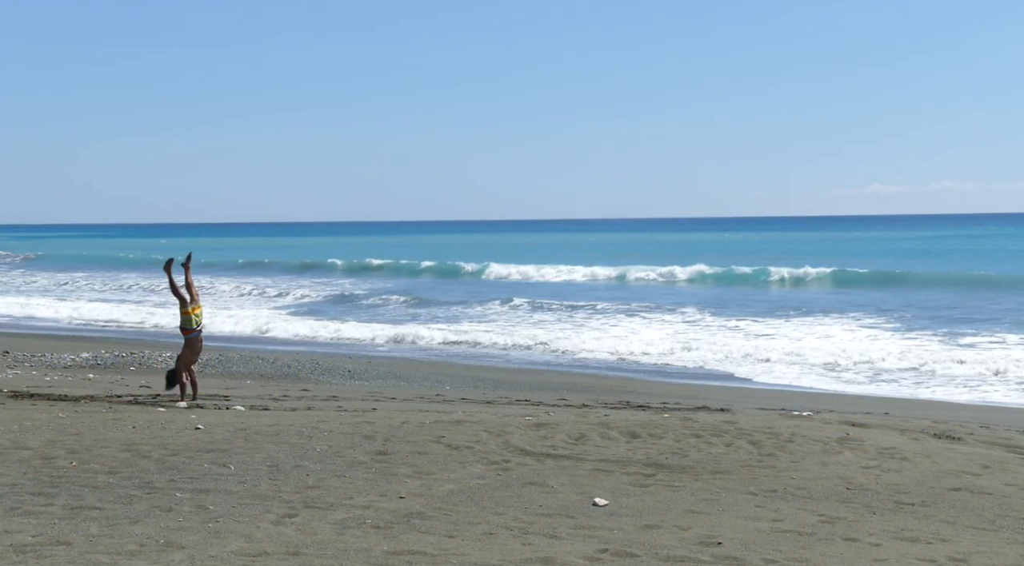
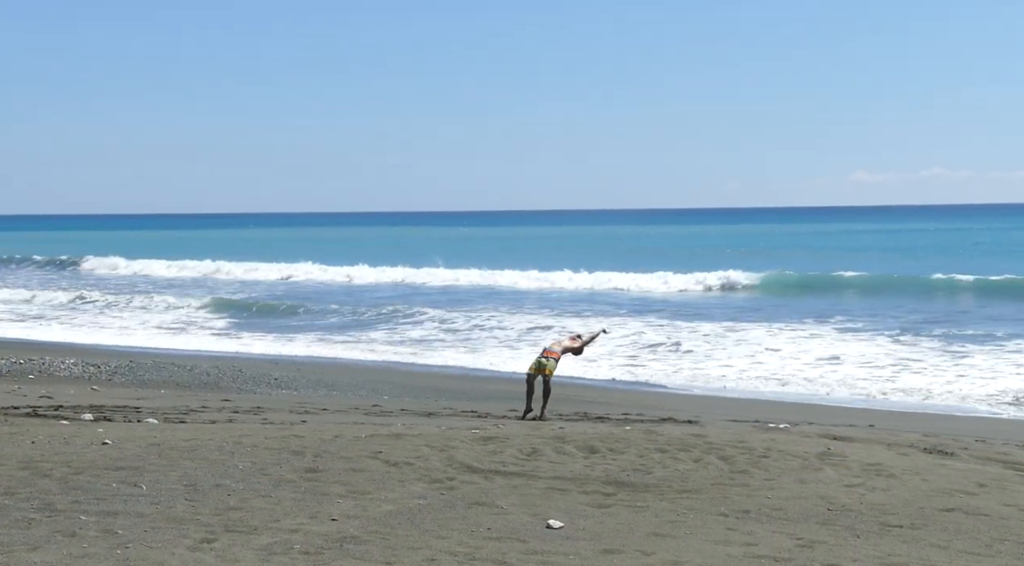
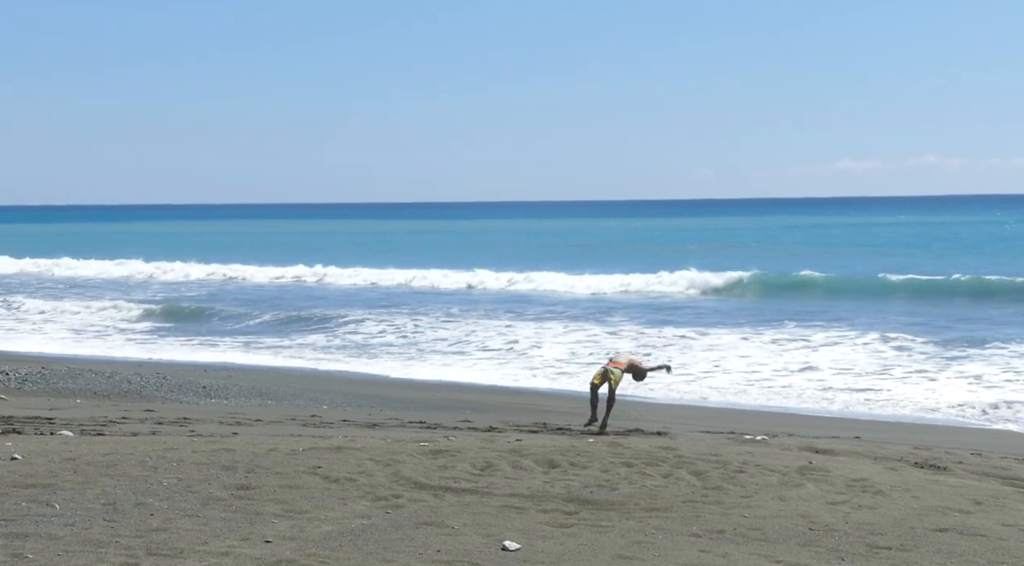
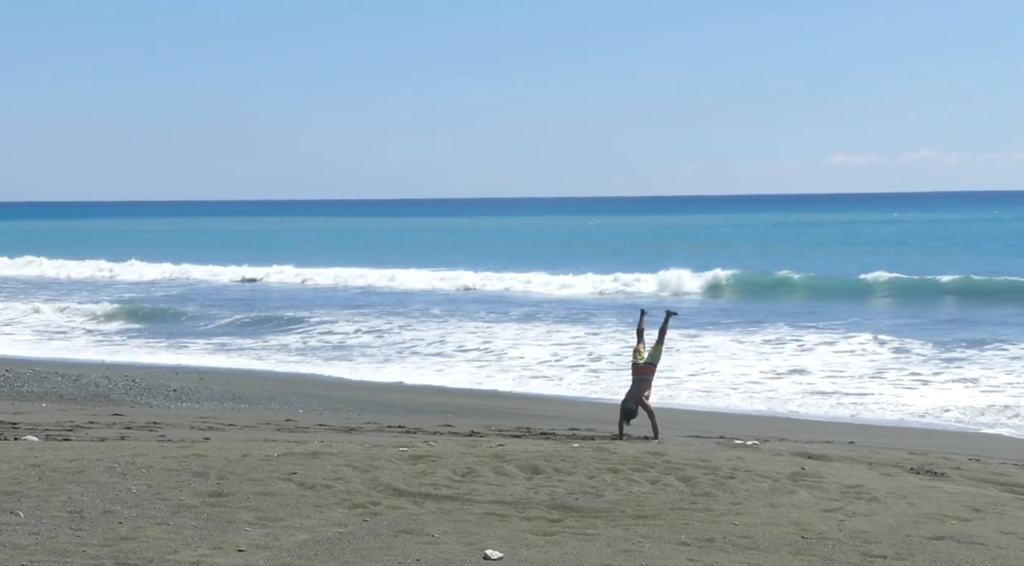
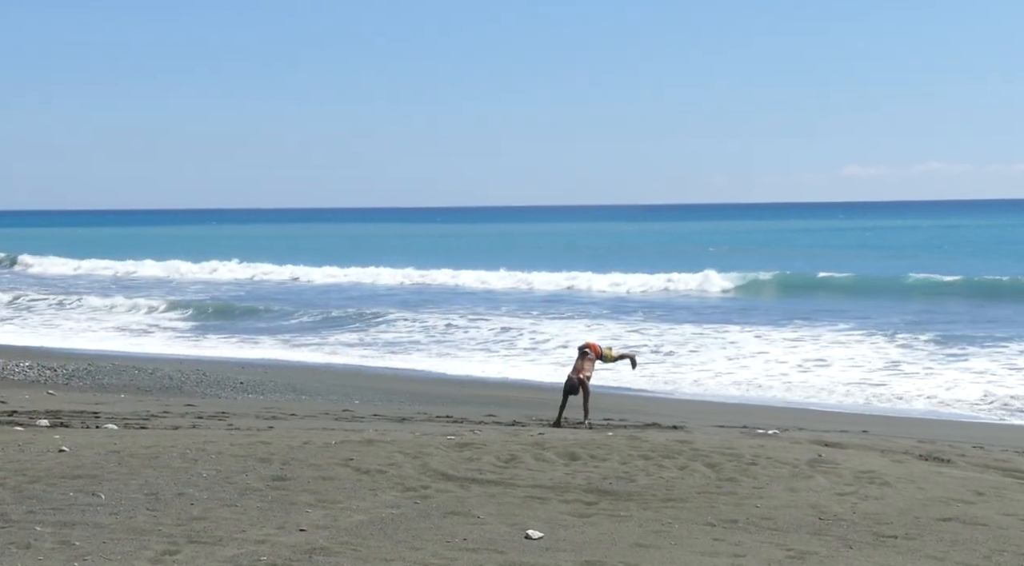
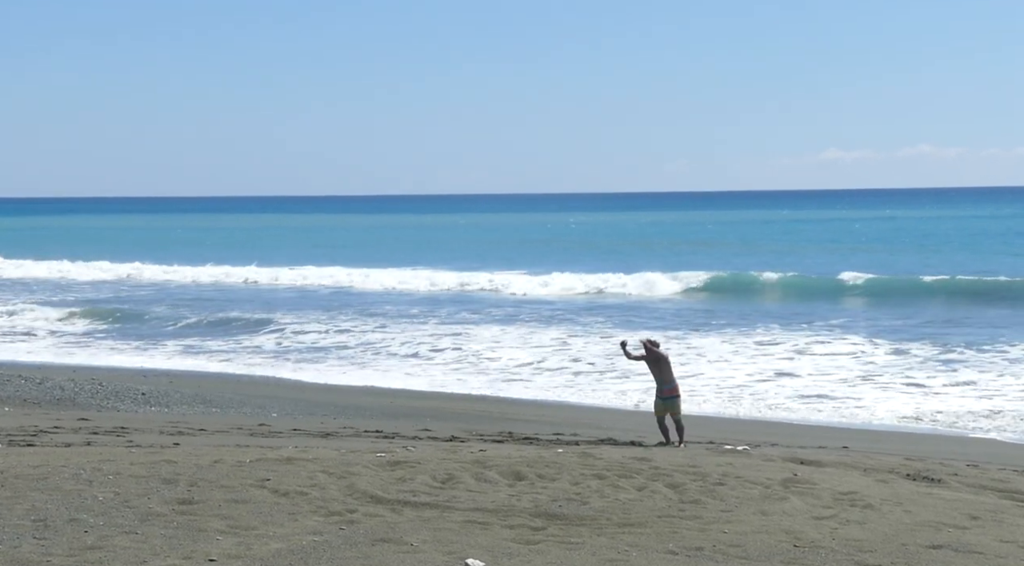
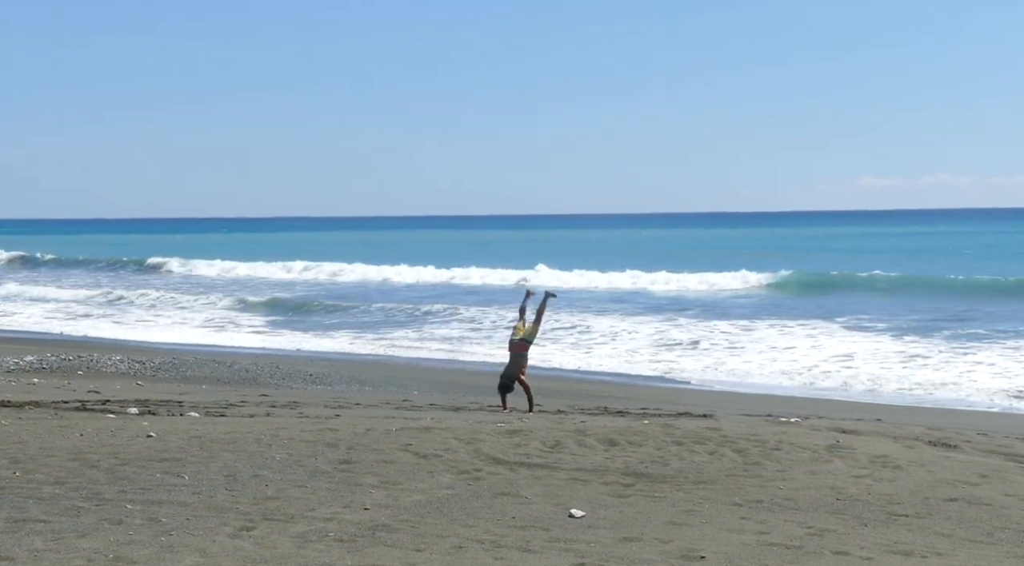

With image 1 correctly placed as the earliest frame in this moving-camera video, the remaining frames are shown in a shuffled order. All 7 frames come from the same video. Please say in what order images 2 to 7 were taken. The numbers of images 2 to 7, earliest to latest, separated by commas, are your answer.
7, 2, 5, 3, 4, 6
